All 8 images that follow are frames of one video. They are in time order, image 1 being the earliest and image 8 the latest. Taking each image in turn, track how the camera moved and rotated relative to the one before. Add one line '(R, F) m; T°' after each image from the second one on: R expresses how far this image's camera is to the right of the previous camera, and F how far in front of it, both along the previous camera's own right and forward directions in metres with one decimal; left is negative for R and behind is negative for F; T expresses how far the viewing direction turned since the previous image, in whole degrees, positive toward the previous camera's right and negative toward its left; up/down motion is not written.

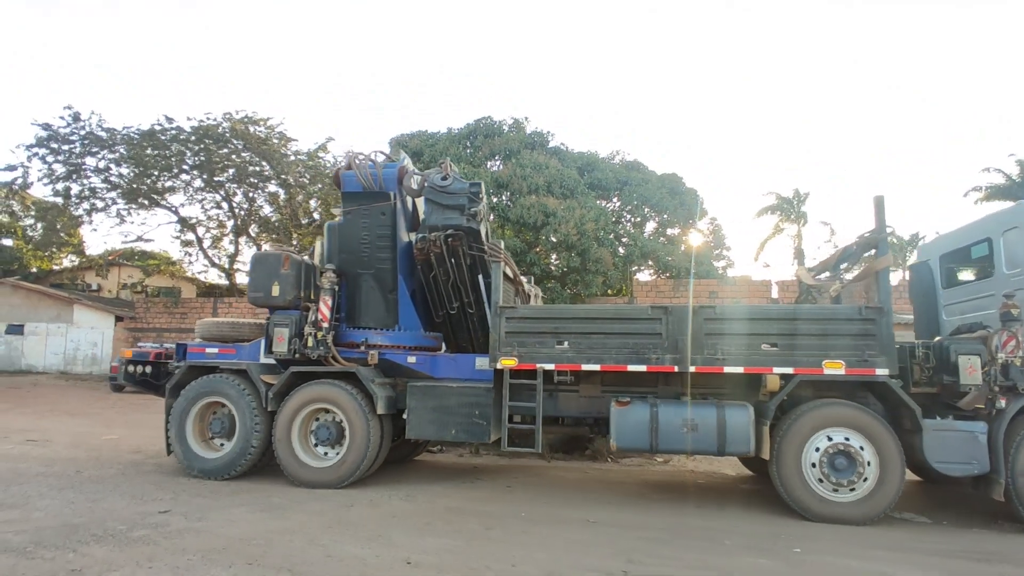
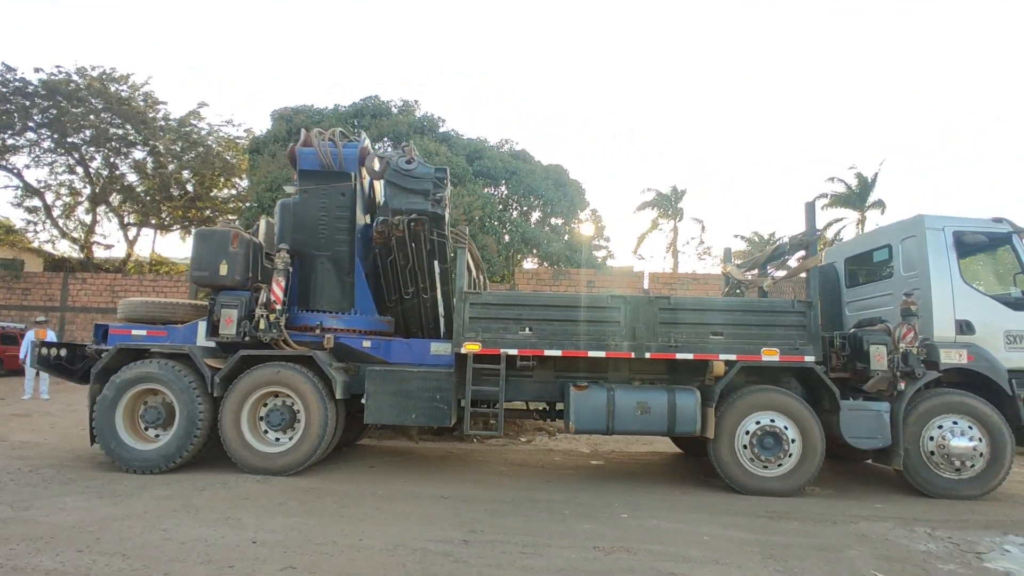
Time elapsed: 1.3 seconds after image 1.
(-0.4, 0.0) m; +11°
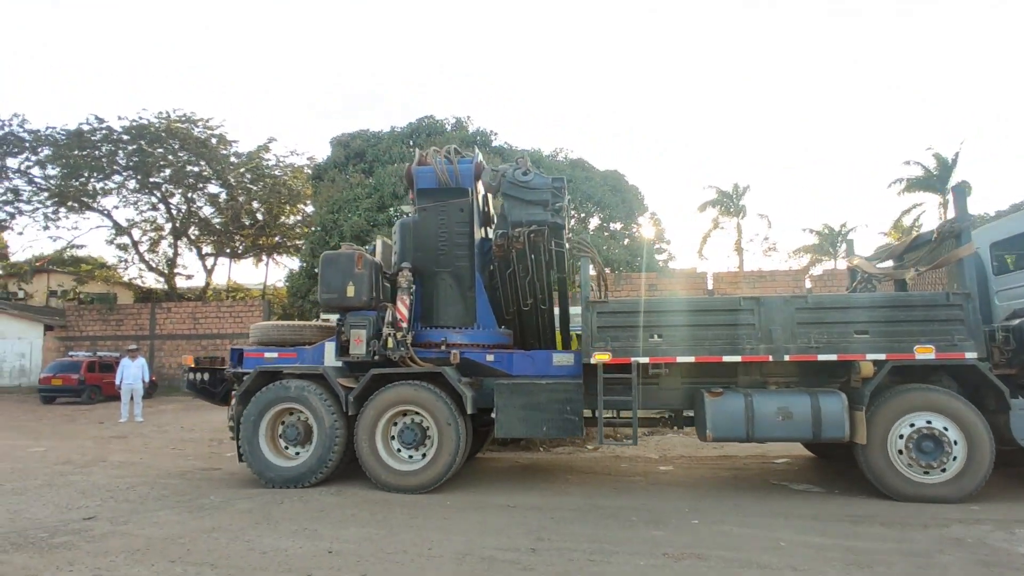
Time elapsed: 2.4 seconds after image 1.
(+0.1, -0.1) m; -6°
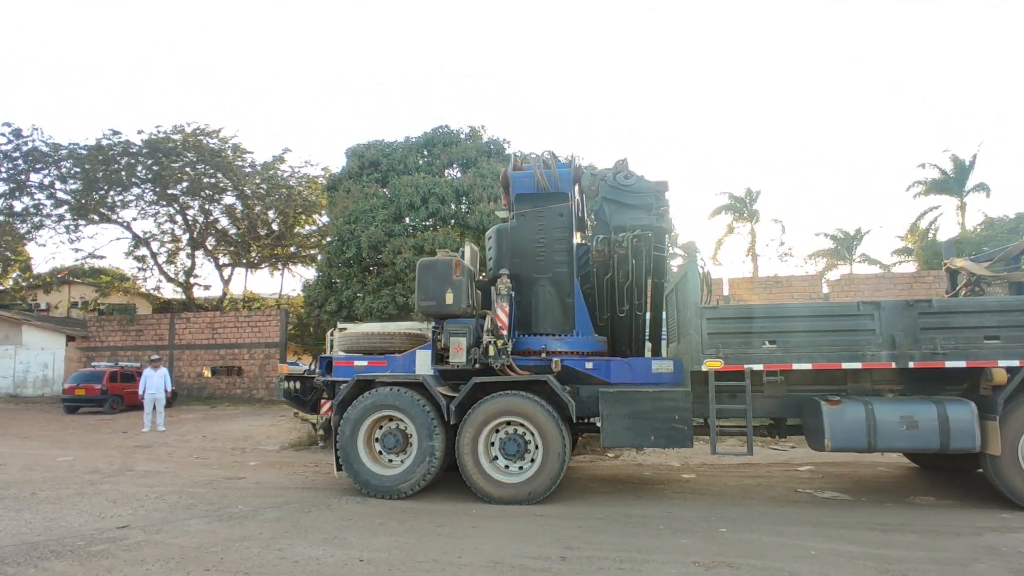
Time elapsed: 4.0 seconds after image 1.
(+0.2, 0.0) m; -2°
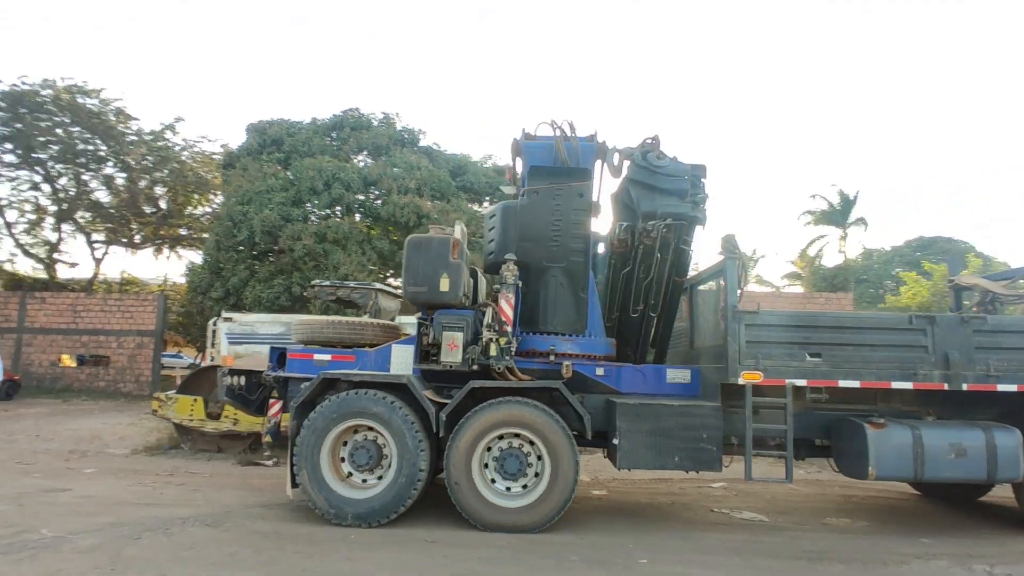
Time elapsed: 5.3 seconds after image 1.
(-0.5, +0.5) m; +9°
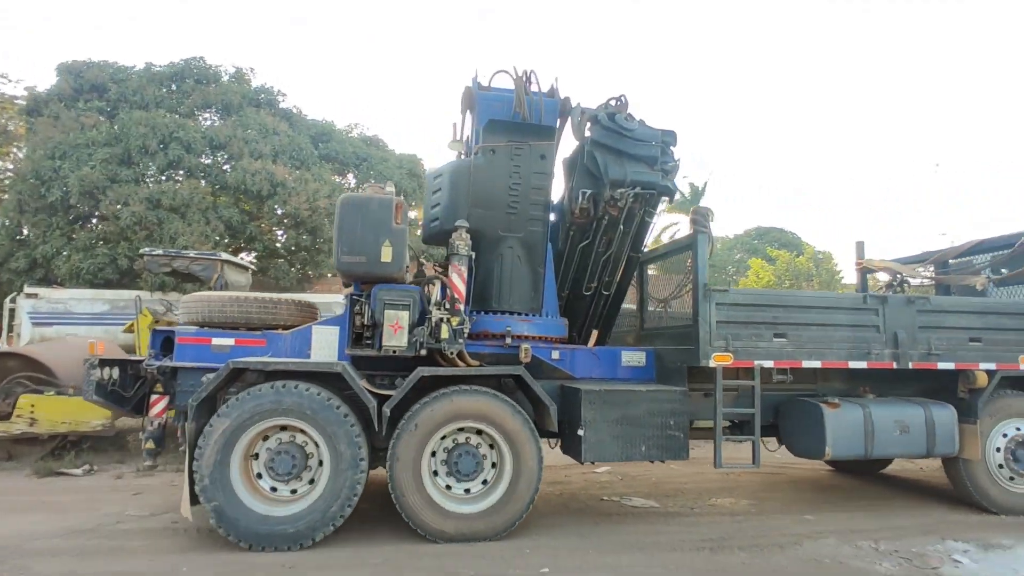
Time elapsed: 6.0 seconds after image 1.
(-0.3, +0.4) m; +13°
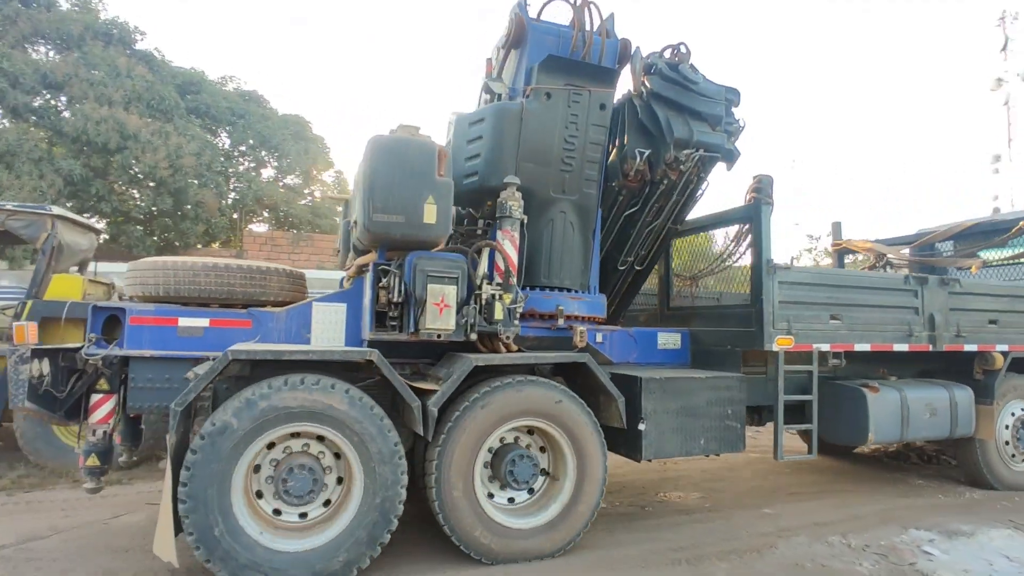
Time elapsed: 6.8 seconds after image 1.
(-0.5, +0.4) m; +11°
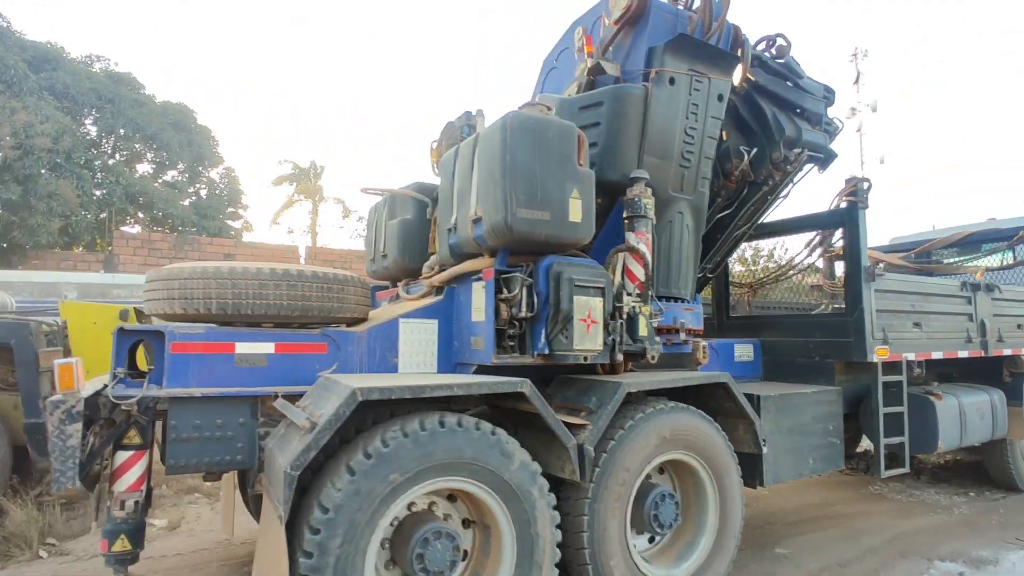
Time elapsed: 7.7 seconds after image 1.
(-0.6, +0.4) m; +11°
